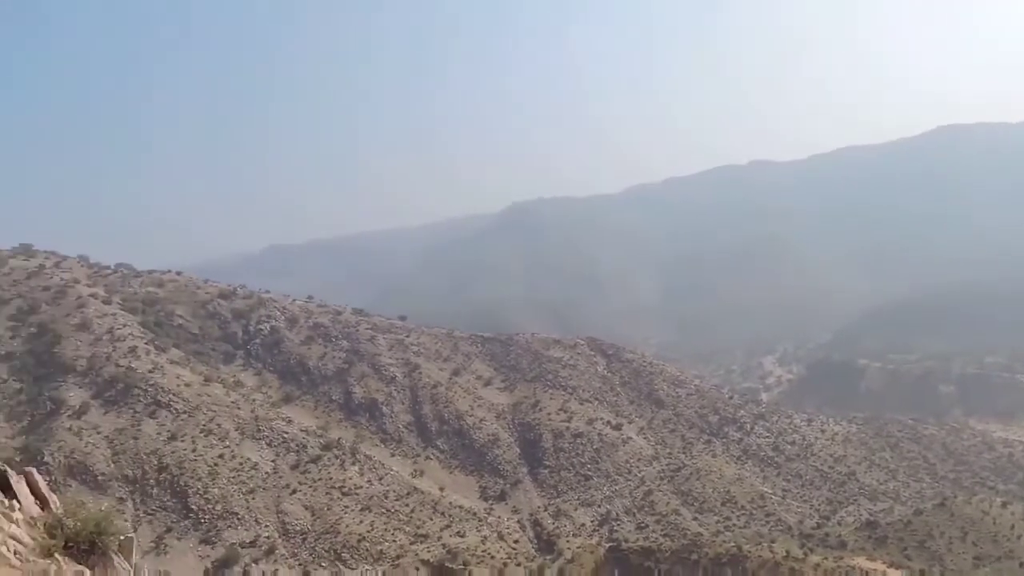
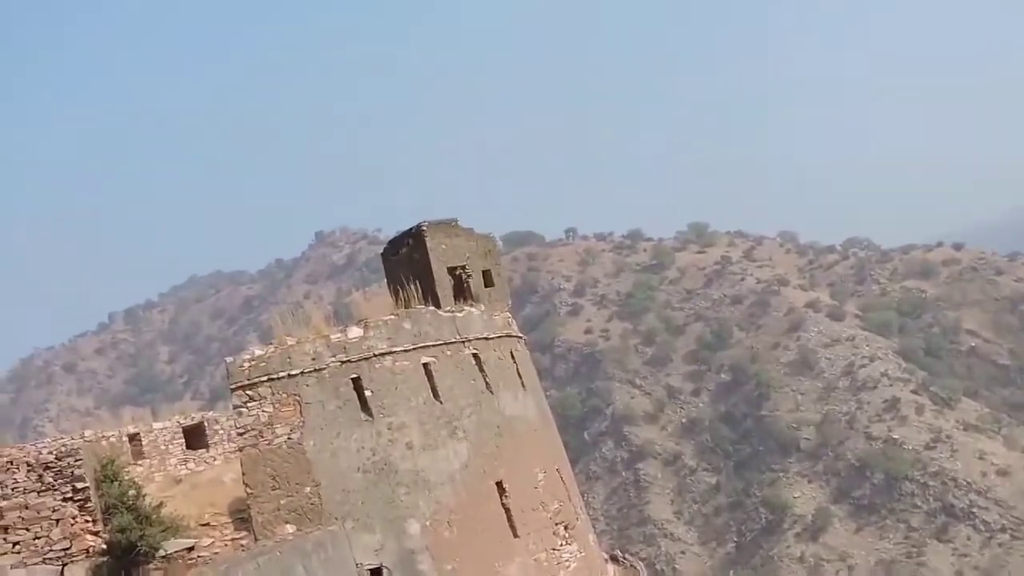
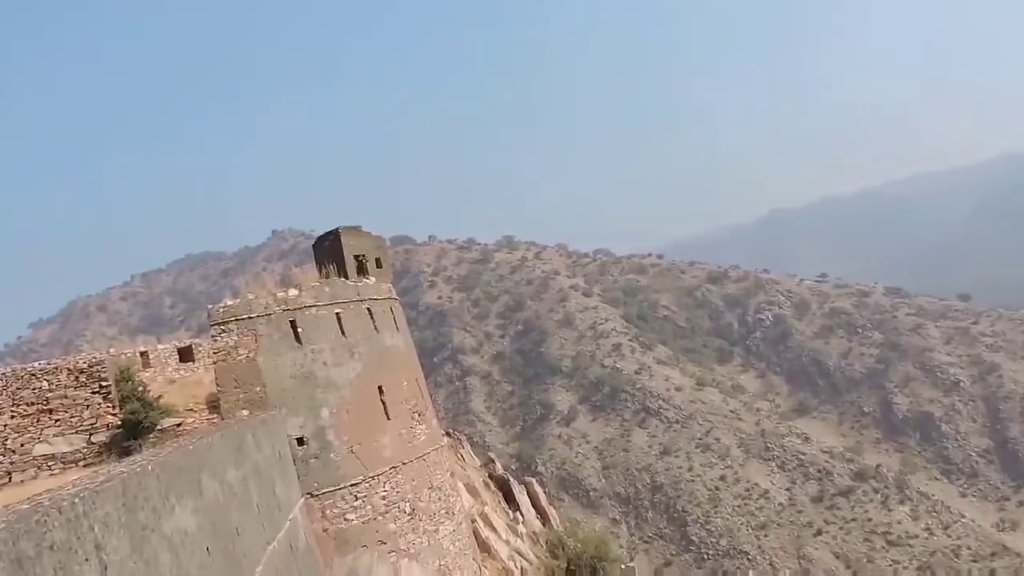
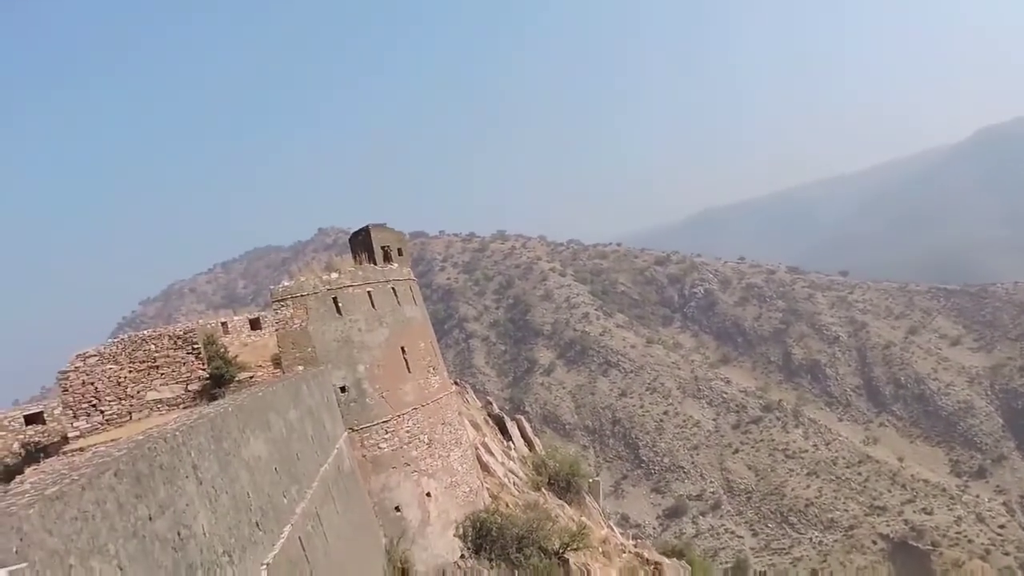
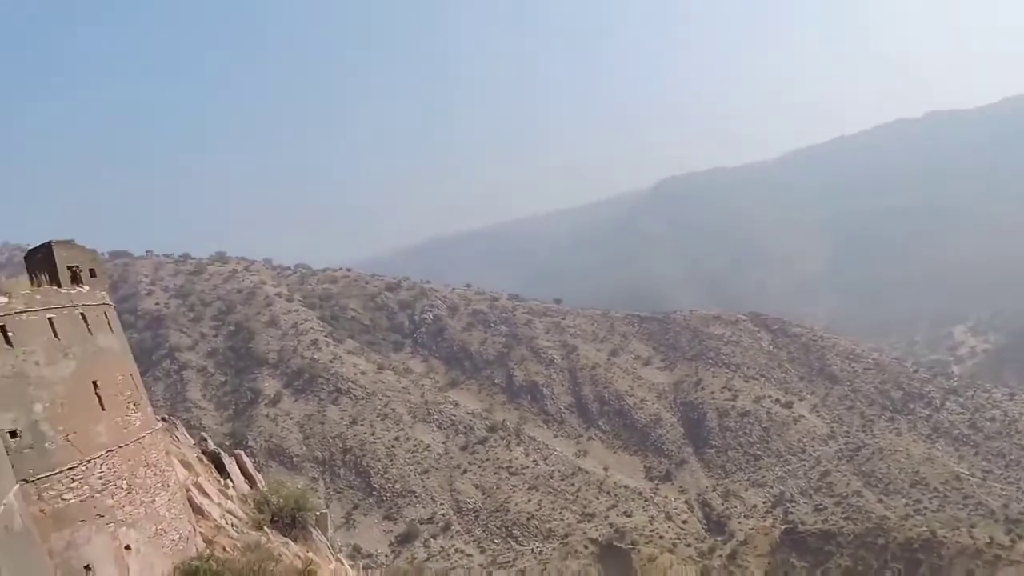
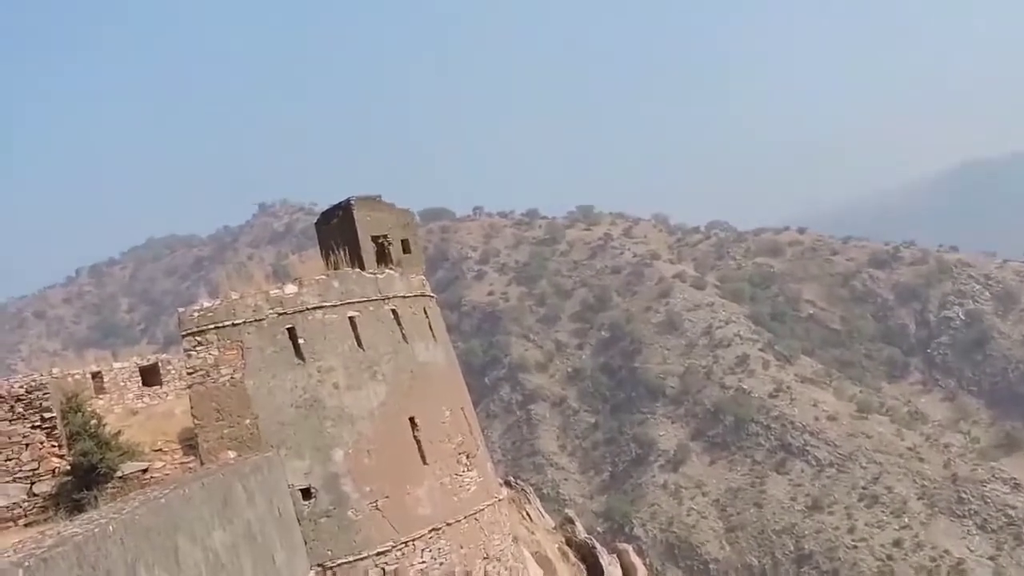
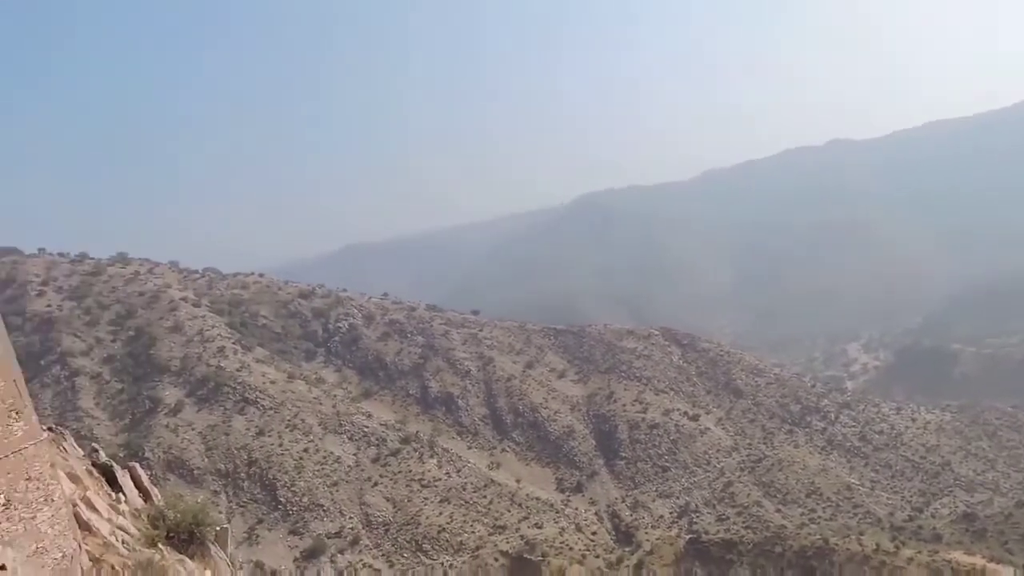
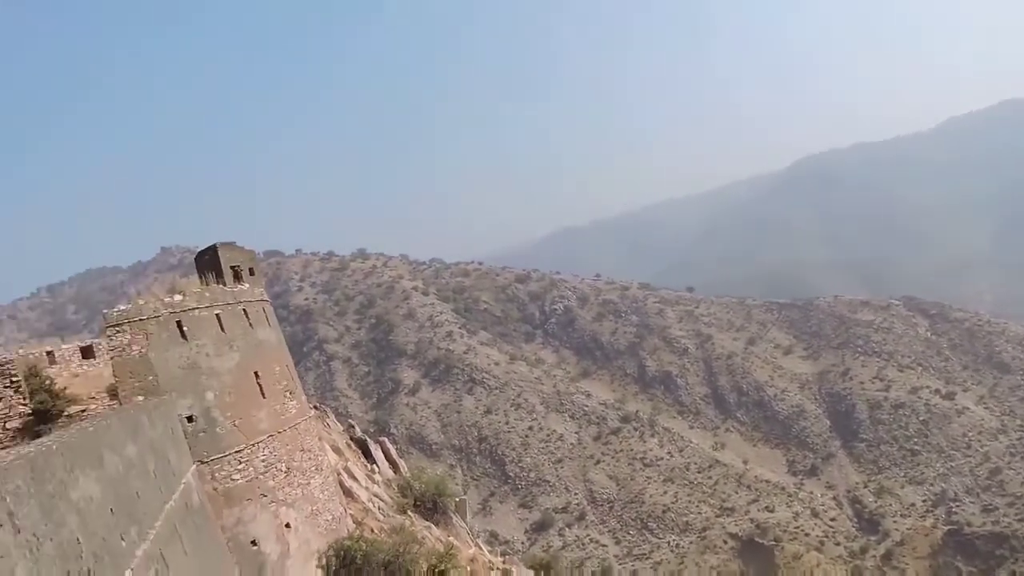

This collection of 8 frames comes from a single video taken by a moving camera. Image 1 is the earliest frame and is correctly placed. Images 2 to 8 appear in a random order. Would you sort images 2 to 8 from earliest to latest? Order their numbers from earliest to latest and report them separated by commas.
7, 5, 8, 4, 3, 6, 2
